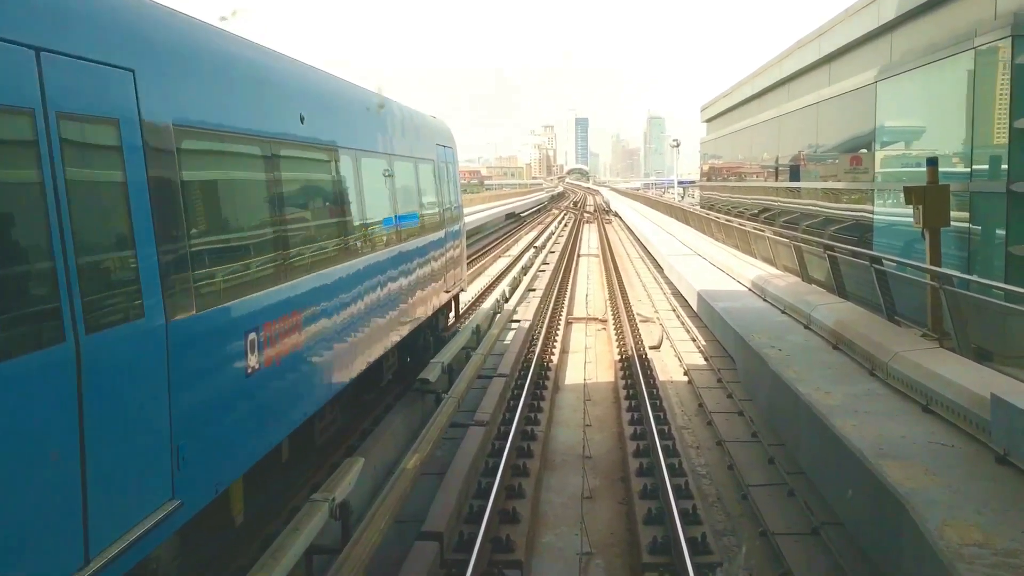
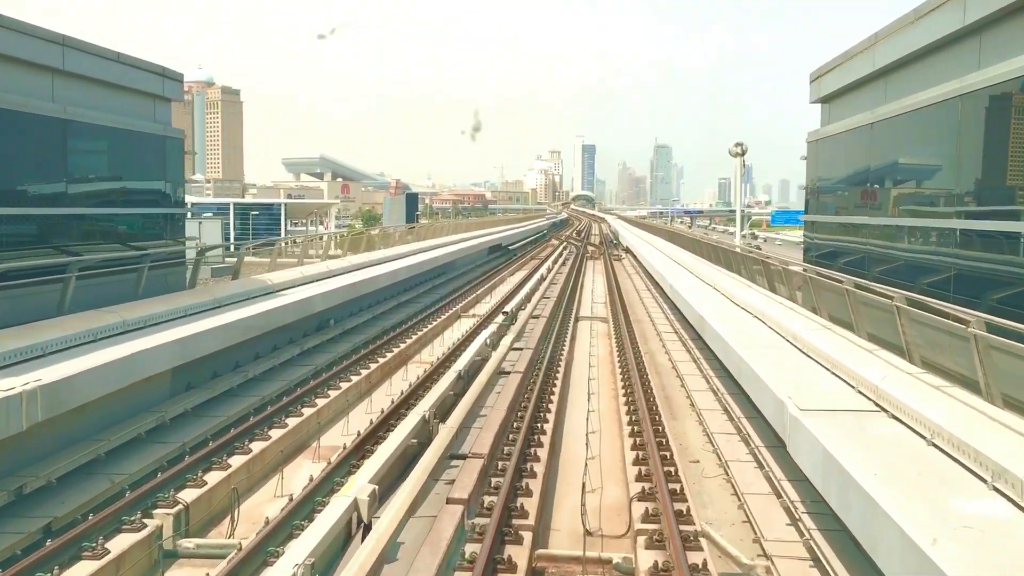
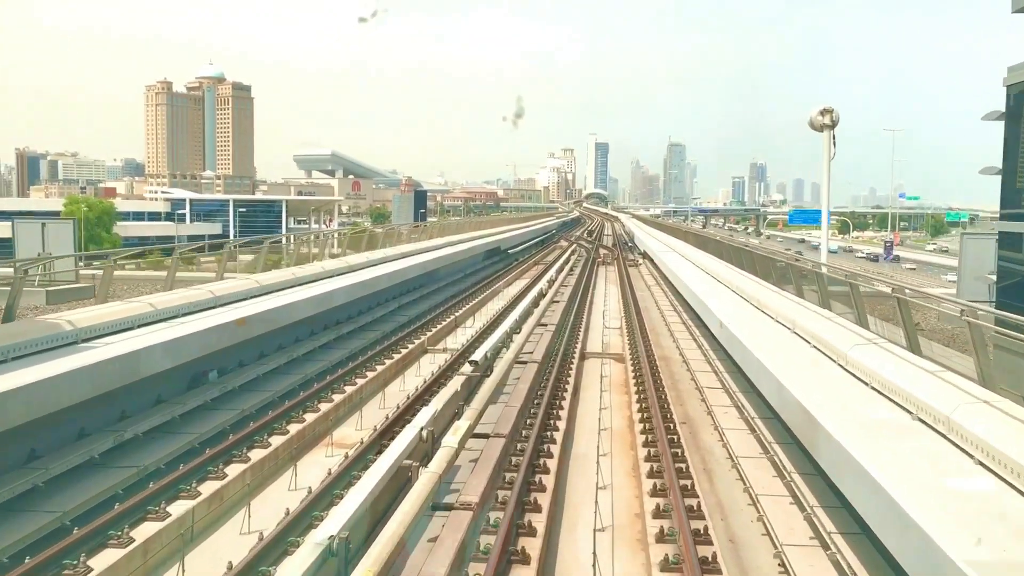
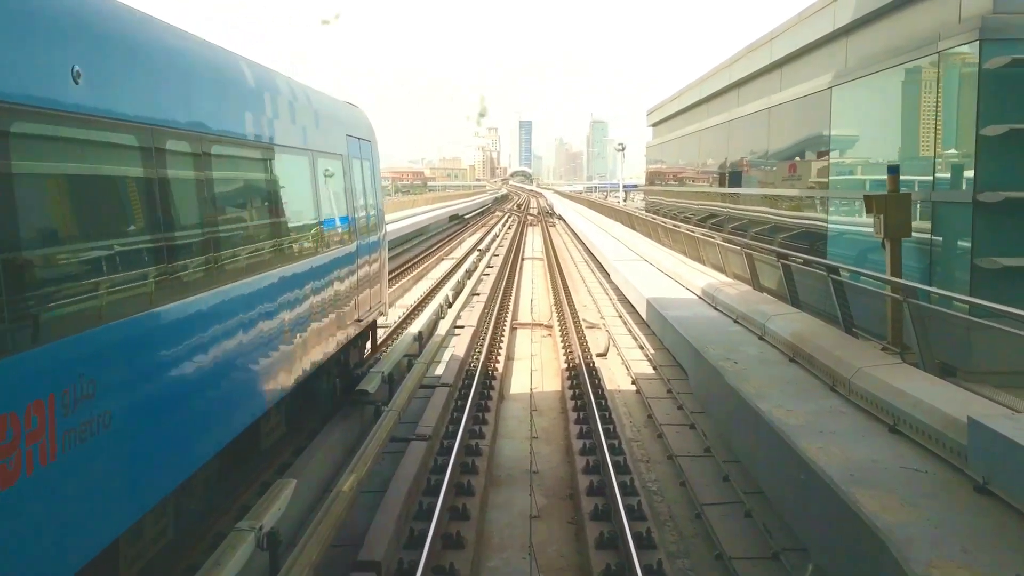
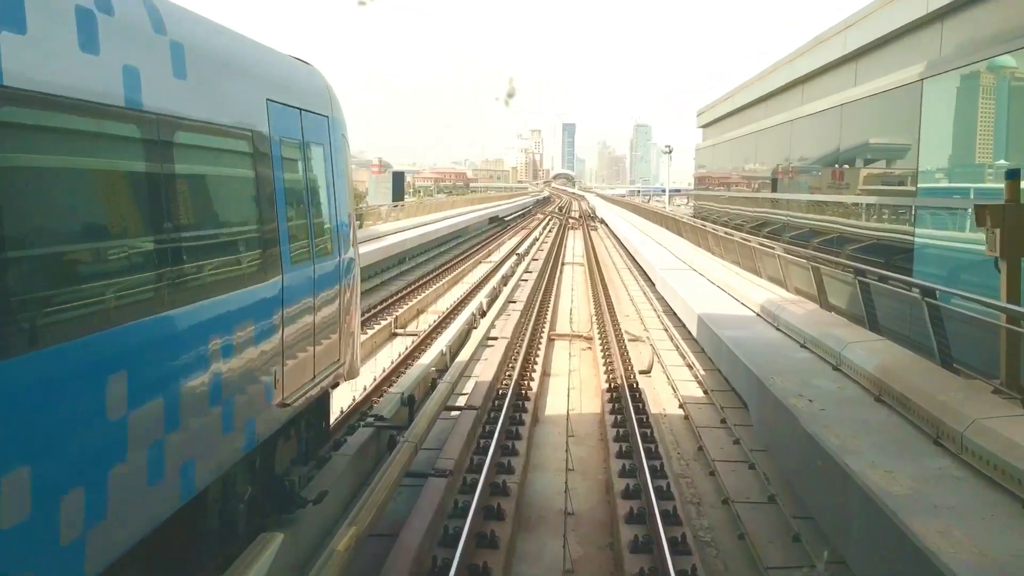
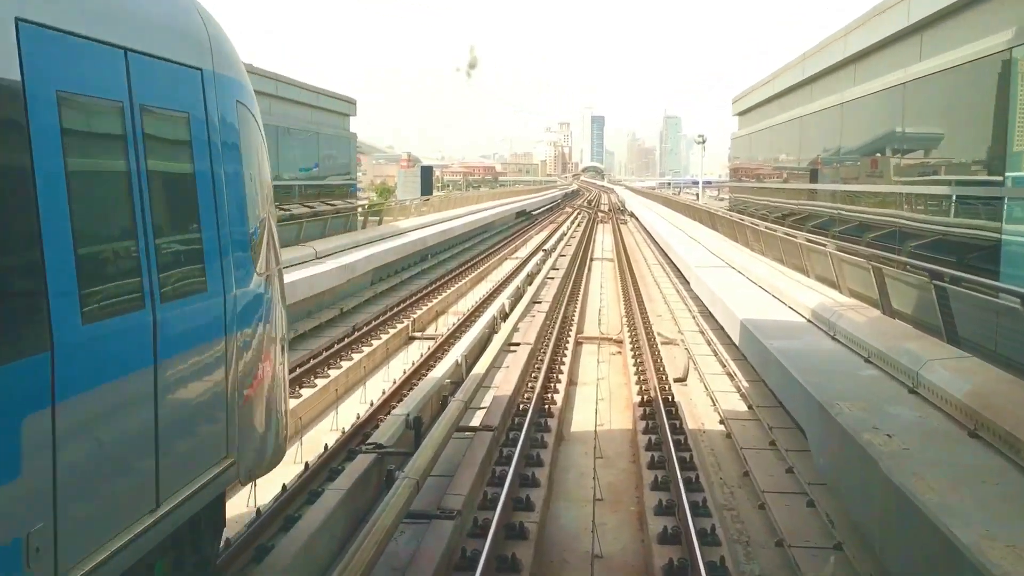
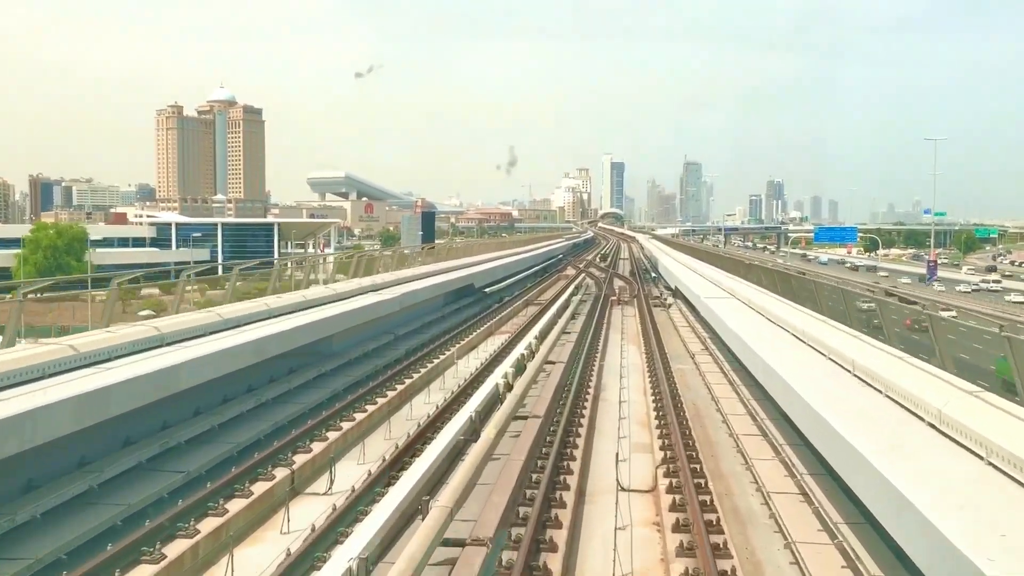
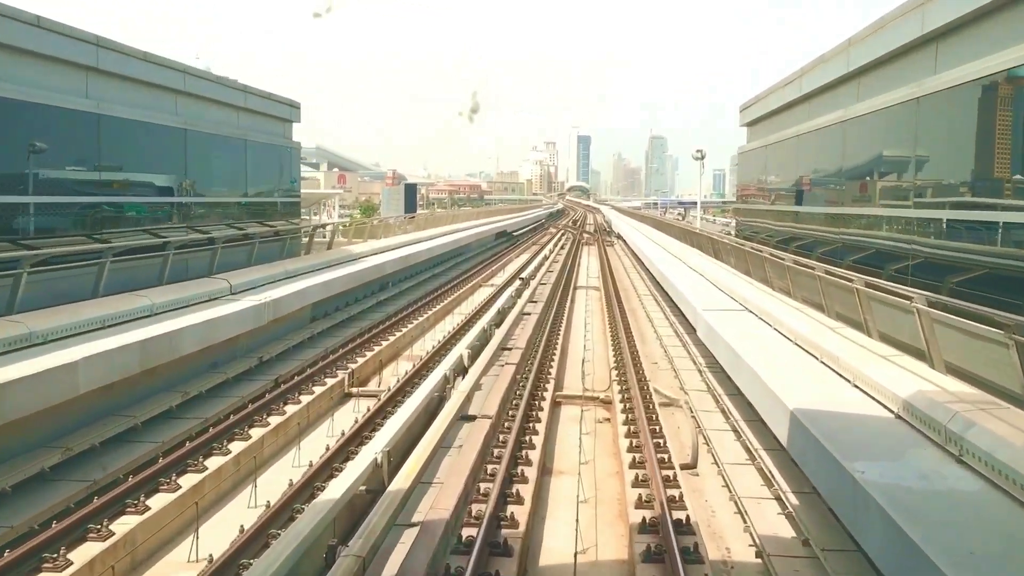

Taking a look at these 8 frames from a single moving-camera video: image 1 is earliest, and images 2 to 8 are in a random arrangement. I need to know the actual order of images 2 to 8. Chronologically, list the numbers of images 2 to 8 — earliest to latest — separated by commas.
4, 5, 6, 8, 2, 3, 7
